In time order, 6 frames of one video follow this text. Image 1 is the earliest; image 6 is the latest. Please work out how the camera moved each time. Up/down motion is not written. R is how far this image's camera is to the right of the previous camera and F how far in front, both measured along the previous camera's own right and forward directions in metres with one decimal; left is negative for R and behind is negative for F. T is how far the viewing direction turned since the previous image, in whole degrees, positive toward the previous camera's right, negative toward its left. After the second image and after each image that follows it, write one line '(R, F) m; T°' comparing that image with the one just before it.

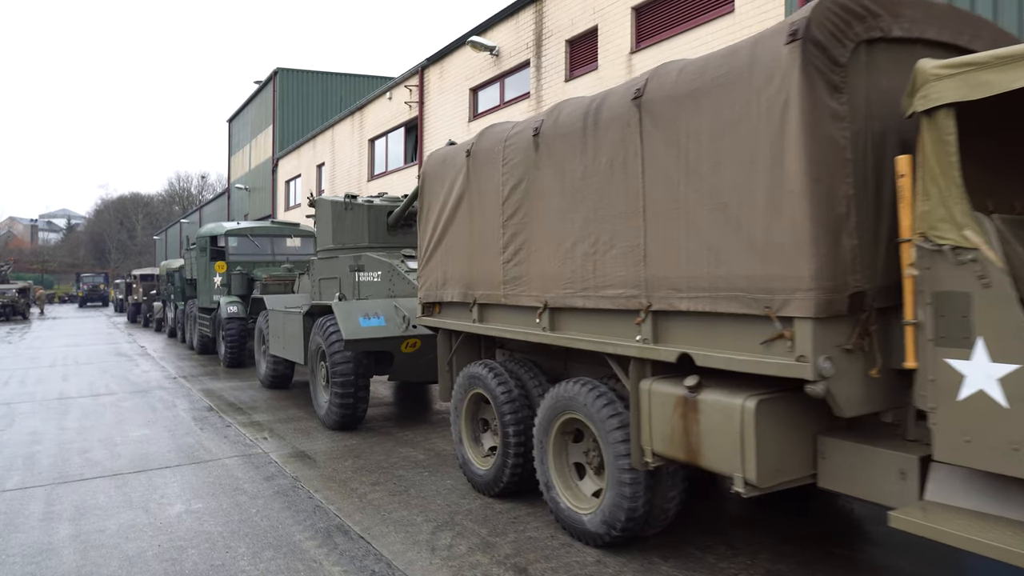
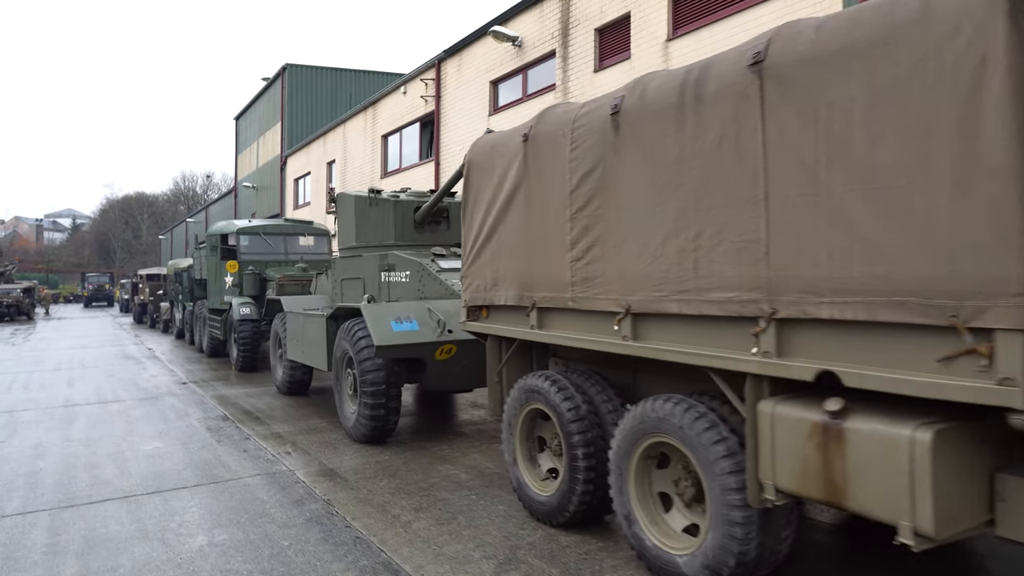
(-0.3, +0.6) m; 0°
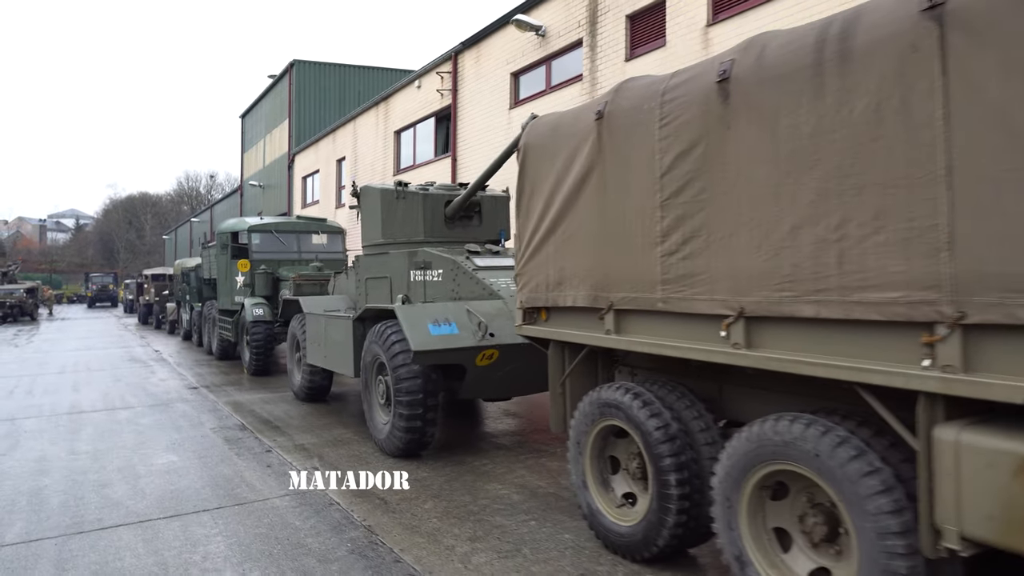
(-0.3, +0.5) m; 0°
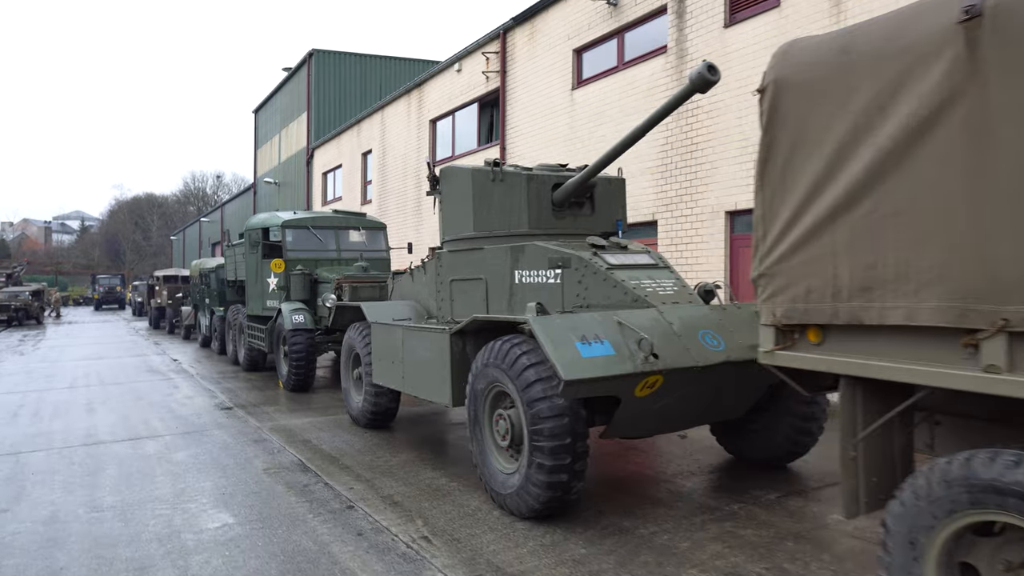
(-1.0, +1.5) m; 0°
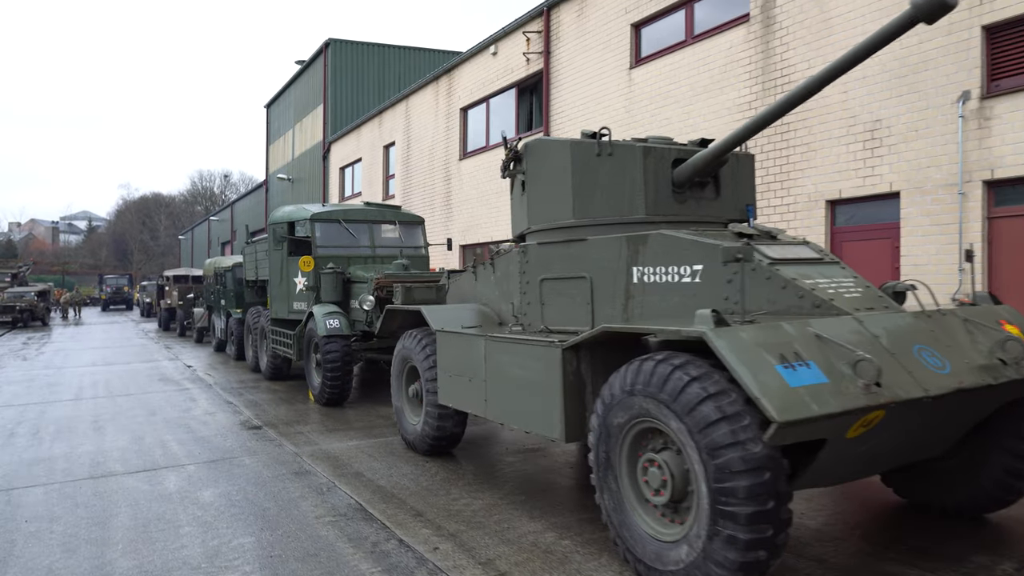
(-0.7, +1.2) m; 0°
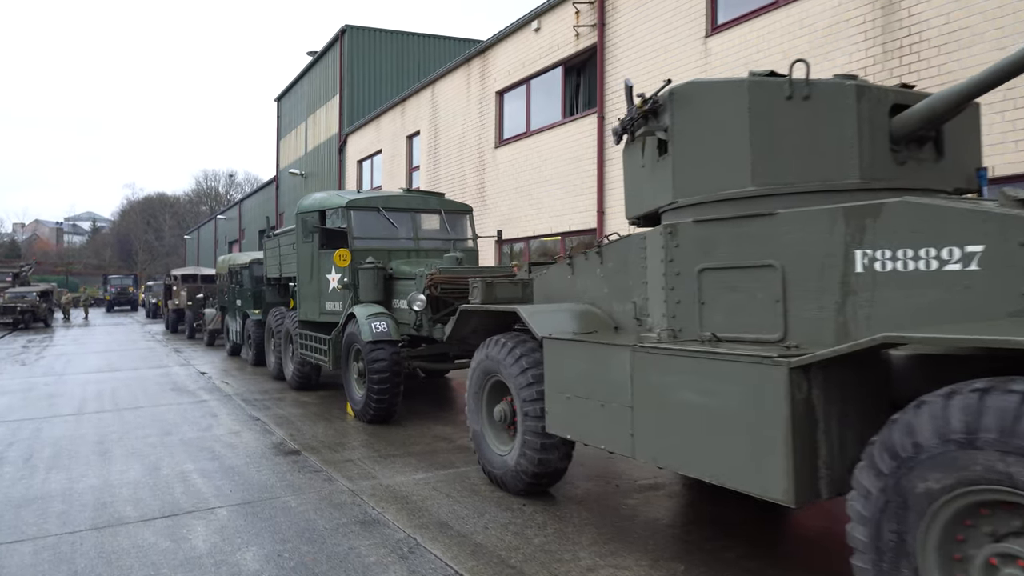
(-0.7, +1.3) m; 0°
